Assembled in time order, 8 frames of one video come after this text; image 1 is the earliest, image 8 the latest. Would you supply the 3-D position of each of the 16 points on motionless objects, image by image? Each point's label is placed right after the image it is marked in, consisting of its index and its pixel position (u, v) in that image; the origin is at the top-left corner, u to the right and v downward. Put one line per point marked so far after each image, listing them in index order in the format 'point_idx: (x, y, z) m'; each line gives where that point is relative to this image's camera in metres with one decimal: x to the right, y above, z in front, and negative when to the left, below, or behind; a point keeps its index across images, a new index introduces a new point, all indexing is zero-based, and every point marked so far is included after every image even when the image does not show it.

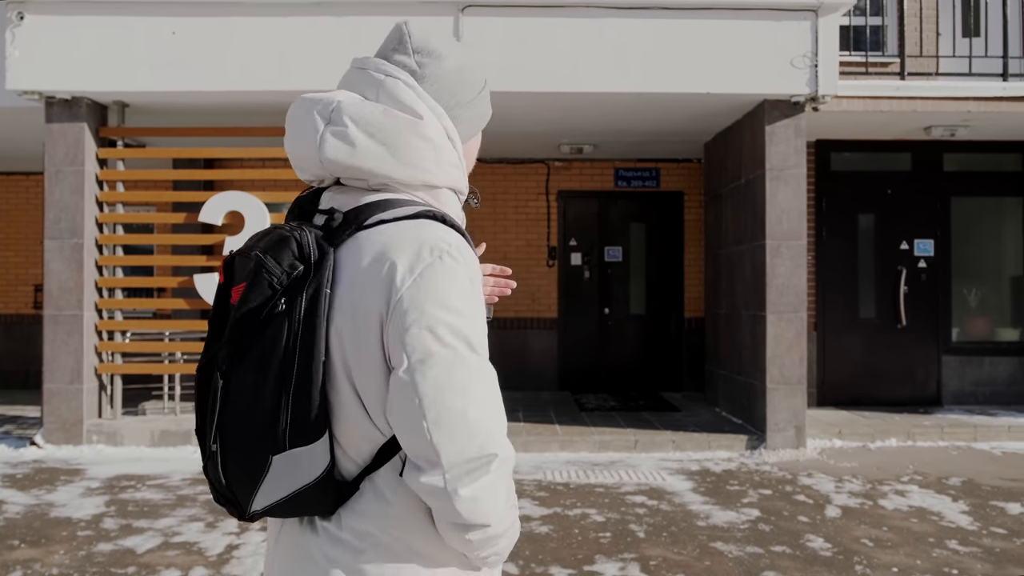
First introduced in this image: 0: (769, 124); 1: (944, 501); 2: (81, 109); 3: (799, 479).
0: (+2.3, +1.5, +6.9) m
1: (+3.0, -1.5, +5.4) m
2: (-3.9, +1.6, +6.9) m
3: (+2.2, -1.5, +6.0) m
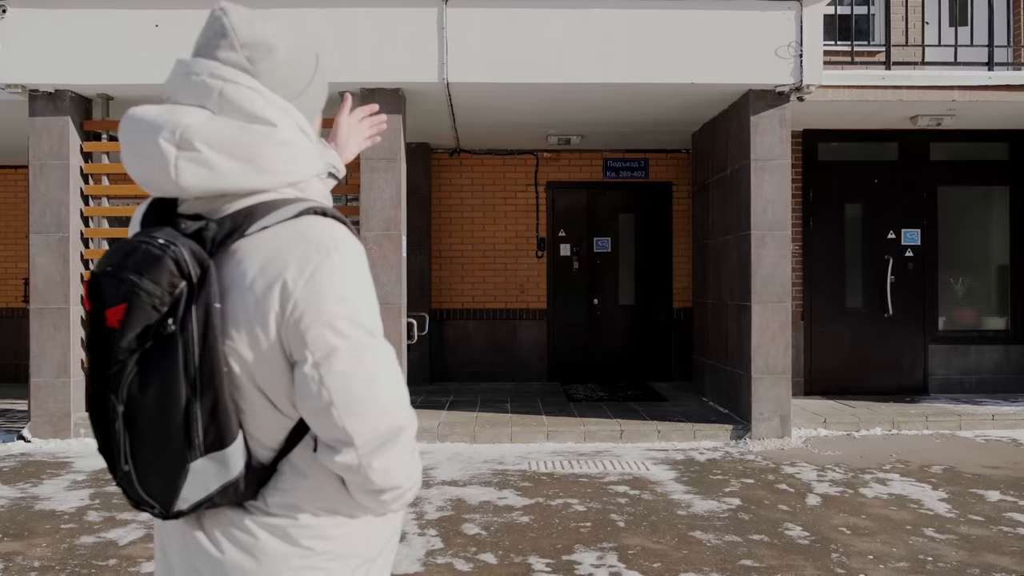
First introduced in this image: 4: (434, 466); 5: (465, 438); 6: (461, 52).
0: (+2.2, +1.6, +6.9) m
1: (+2.9, -1.4, +5.4) m
2: (-4.0, +1.7, +6.9) m
3: (+2.1, -1.4, +6.0) m
4: (-0.6, -1.4, +6.0) m
5: (-0.4, -1.3, +6.8) m
6: (-0.4, +2.0, +6.6) m
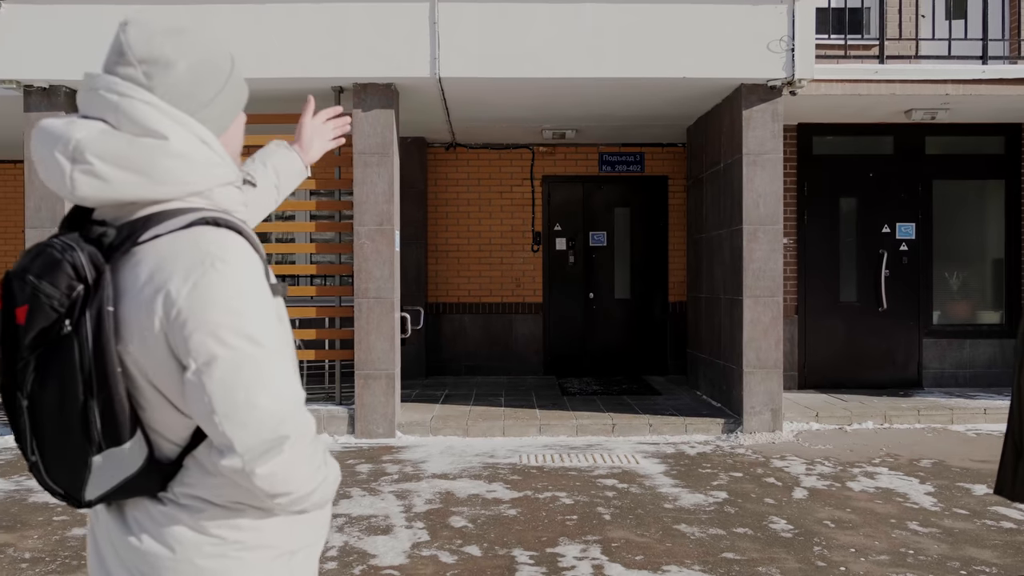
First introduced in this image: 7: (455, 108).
0: (+2.1, +1.6, +6.9) m
1: (+2.9, -1.4, +5.5) m
2: (-4.1, +1.7, +6.9) m
3: (+2.1, -1.4, +6.0) m
4: (-0.7, -1.4, +6.1) m
5: (-0.5, -1.3, +6.9) m
6: (-0.5, +2.1, +6.6) m
7: (-0.6, +1.8, +7.8) m
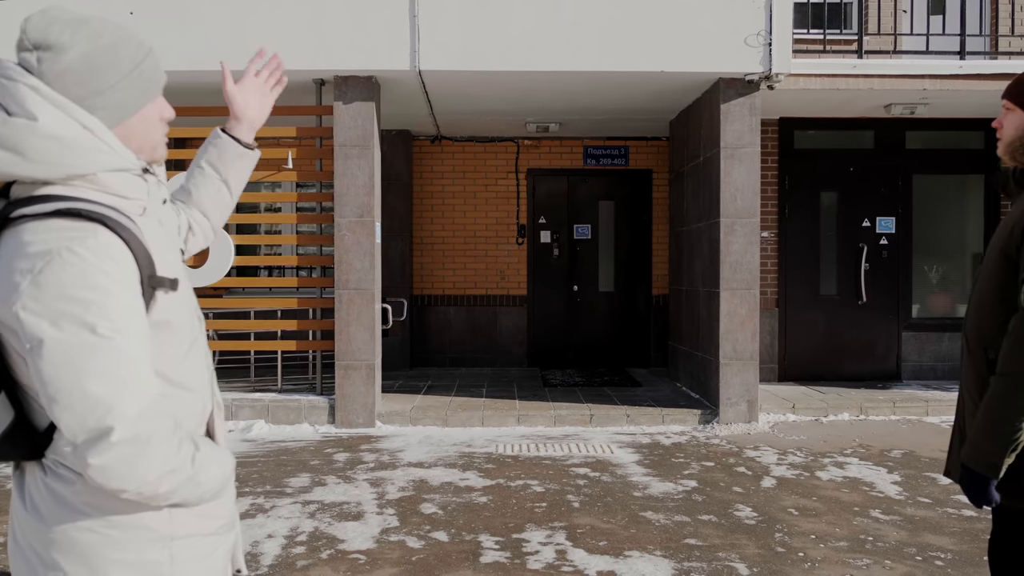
0: (+1.9, +1.7, +6.9) m
1: (+2.7, -1.3, +5.6) m
2: (-4.3, +1.8, +7.0) m
3: (+1.9, -1.3, +6.1) m
4: (-0.9, -1.3, +6.2) m
5: (-0.7, -1.2, +6.9) m
6: (-0.7, +2.2, +6.7) m
7: (-0.8, +1.9, +7.9) m
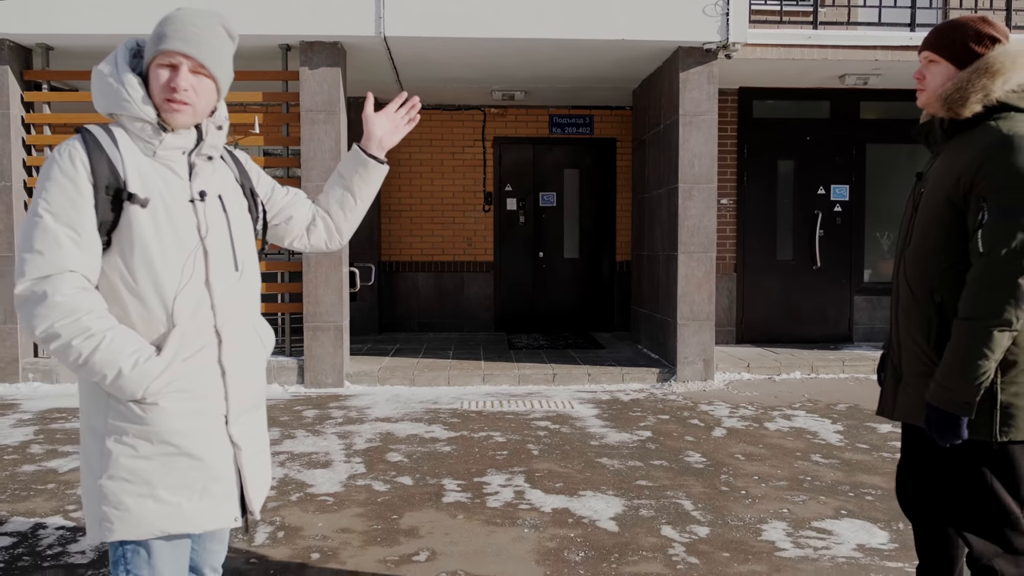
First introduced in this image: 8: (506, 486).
0: (+1.6, +2.0, +7.1) m
1: (+2.4, -1.0, +5.9) m
2: (-4.6, +2.1, +6.9) m
3: (+1.6, -1.0, +6.4) m
4: (-1.2, -1.0, +6.4) m
5: (-1.0, -0.9, +7.1) m
6: (-1.0, +2.5, +6.7) m
7: (-1.1, +2.3, +8.0) m
8: (0.0, -1.1, +4.3) m
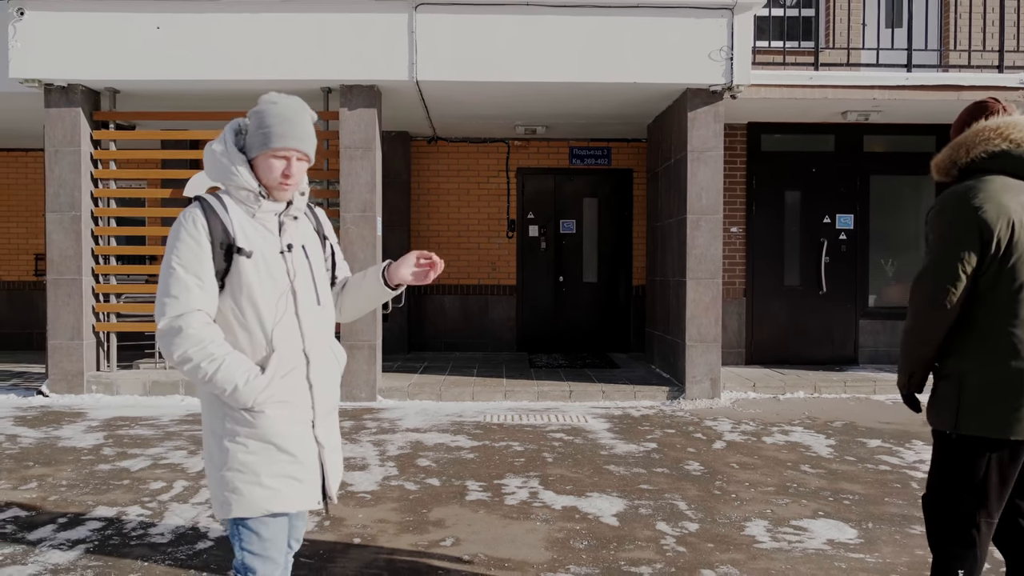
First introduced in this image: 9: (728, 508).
0: (+1.8, +1.8, +7.7) m
1: (+2.5, -1.2, +6.4) m
2: (-4.4, +1.9, +7.7) m
3: (+1.7, -1.2, +6.9) m
4: (-1.0, -1.2, +7.0) m
5: (-0.8, -1.1, +7.7) m
6: (-0.8, +2.3, +7.4) m
7: (-0.9, +2.0, +8.6) m
8: (+0.1, -1.3, +4.9) m
9: (+1.3, -1.3, +4.5) m
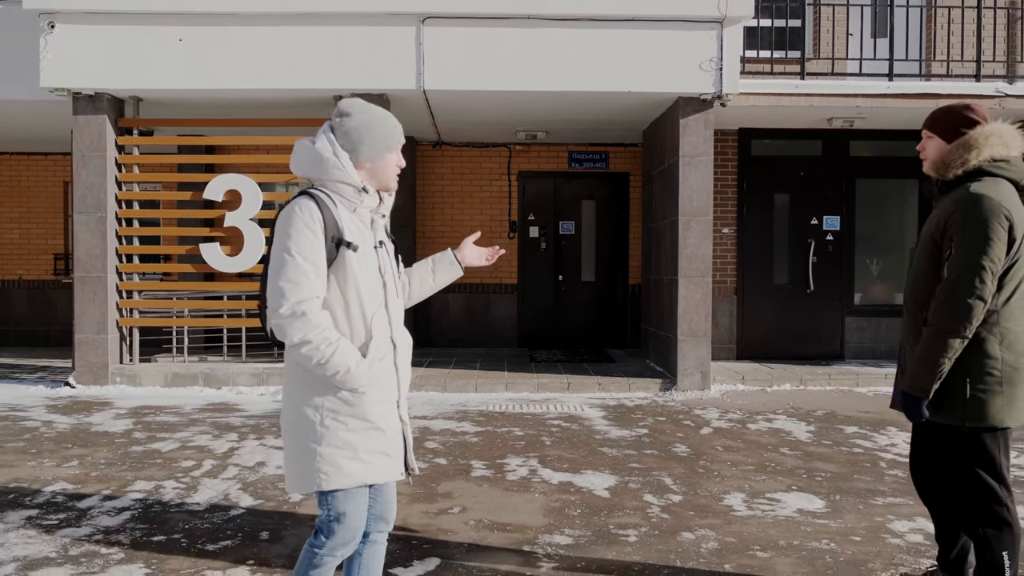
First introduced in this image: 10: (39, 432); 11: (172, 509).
0: (+1.8, +1.8, +8.2) m
1: (+2.6, -1.2, +6.8) m
2: (-4.4, +2.0, +8.2) m
3: (+1.7, -1.2, +7.4) m
4: (-1.0, -1.1, +7.4) m
5: (-0.8, -1.1, +8.2) m
6: (-0.8, +2.3, +7.9) m
7: (-0.9, +2.1, +9.1) m
8: (+0.1, -1.2, +5.3) m
9: (+1.3, -1.3, +5.0) m
10: (-3.9, -1.2, +6.3) m
11: (-2.0, -1.3, +4.4) m
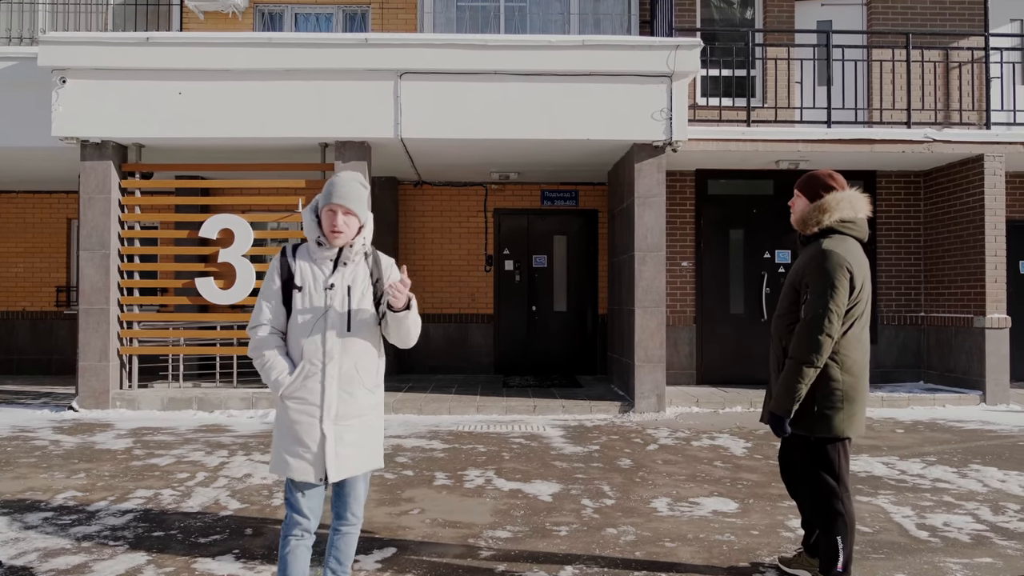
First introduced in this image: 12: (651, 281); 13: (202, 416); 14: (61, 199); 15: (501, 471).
0: (+1.5, +1.5, +9.0) m
1: (+2.2, -1.5, +7.5) m
2: (-4.7, +1.6, +8.9) m
3: (+1.4, -1.5, +8.1) m
4: (-1.3, -1.5, +8.1) m
5: (-1.1, -1.4, +8.8) m
6: (-1.1, +2.0, +8.7) m
7: (-1.2, +1.7, +9.9) m
8: (-0.2, -1.5, +6.0) m
9: (+1.0, -1.5, +5.7) m
10: (-4.2, -1.5, +7.0) m
11: (-2.3, -1.5, +5.1) m
12: (+1.6, +0.1, +8.9) m
13: (-3.5, -1.4, +8.6) m
14: (-7.5, +1.5, +12.8) m
15: (-0.1, -1.5, +6.2) m
